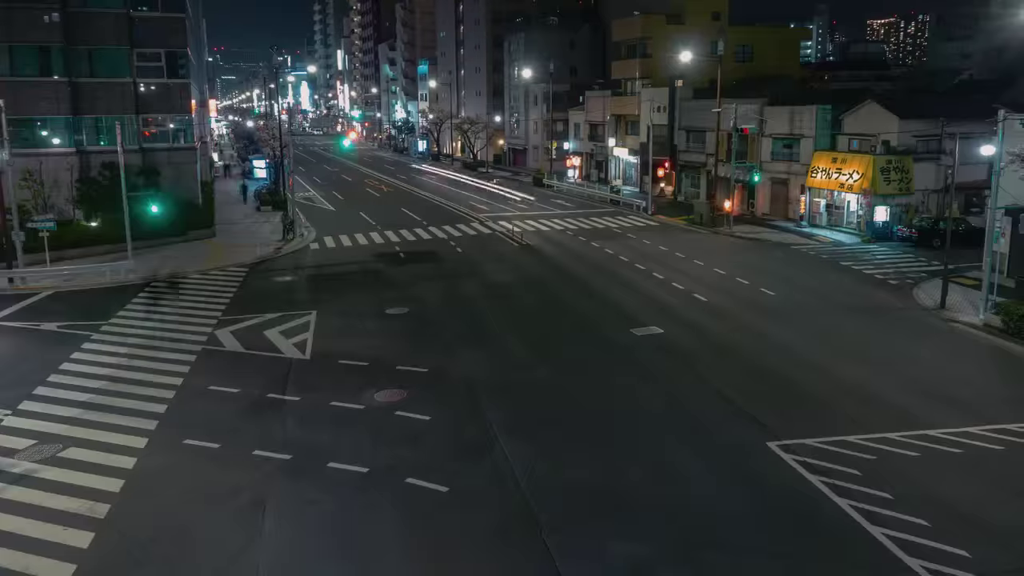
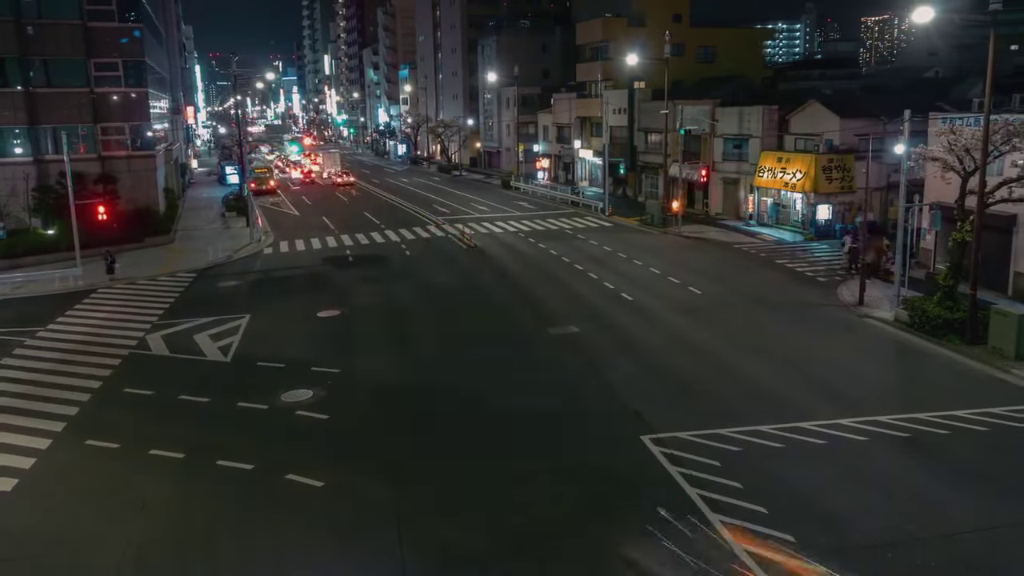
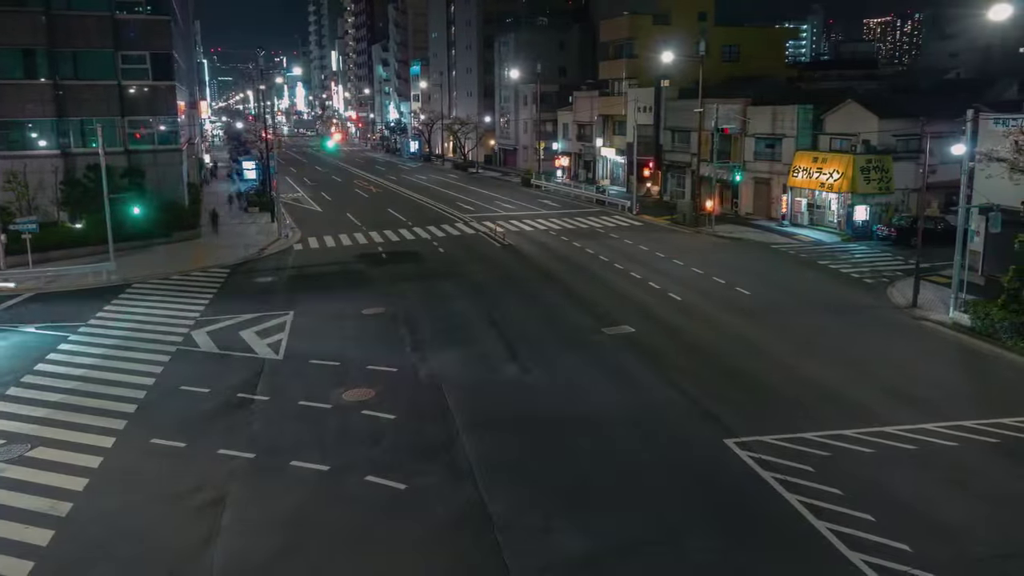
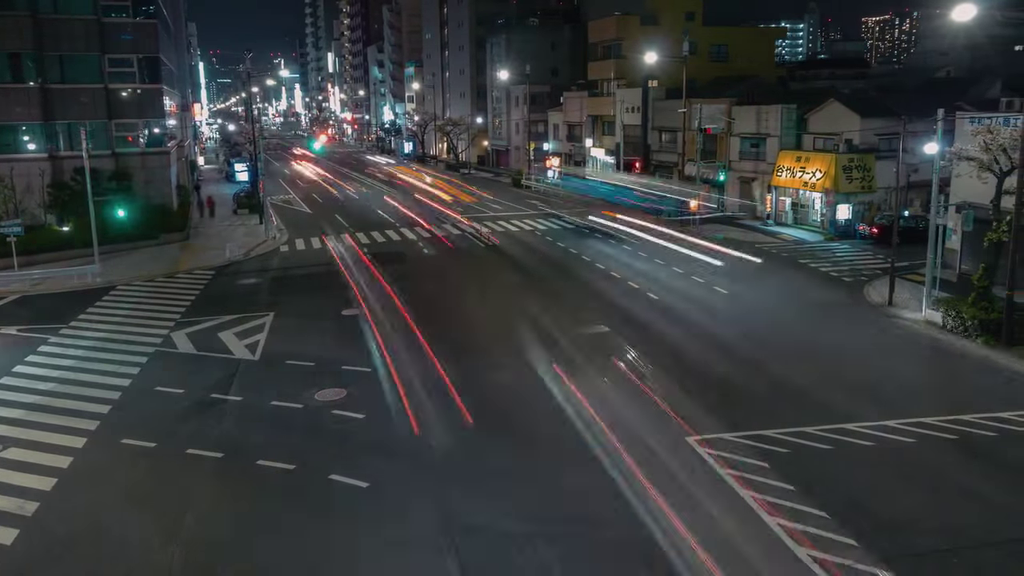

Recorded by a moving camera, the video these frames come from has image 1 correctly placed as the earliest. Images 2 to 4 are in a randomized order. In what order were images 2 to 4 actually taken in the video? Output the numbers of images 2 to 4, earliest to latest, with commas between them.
3, 4, 2
